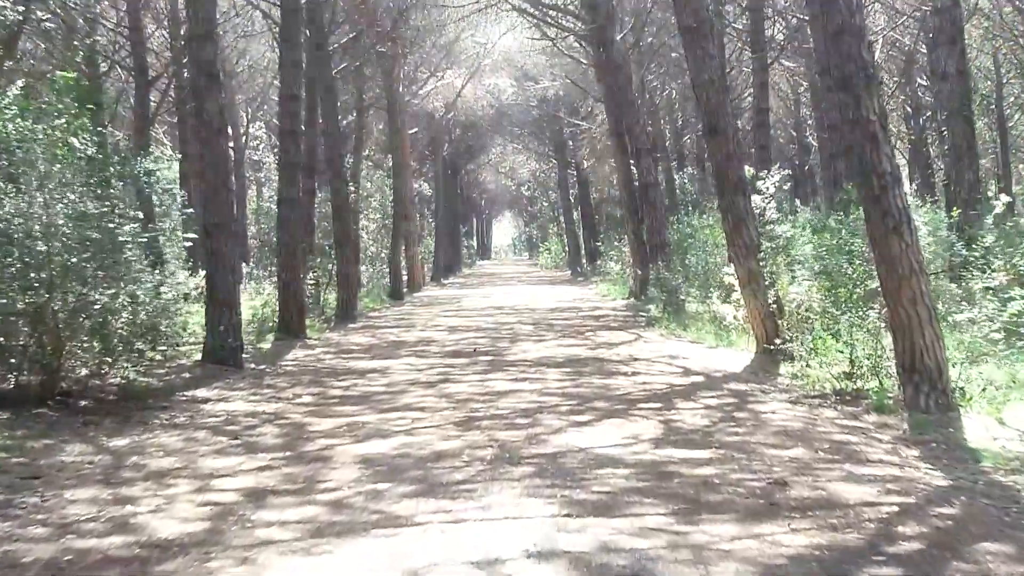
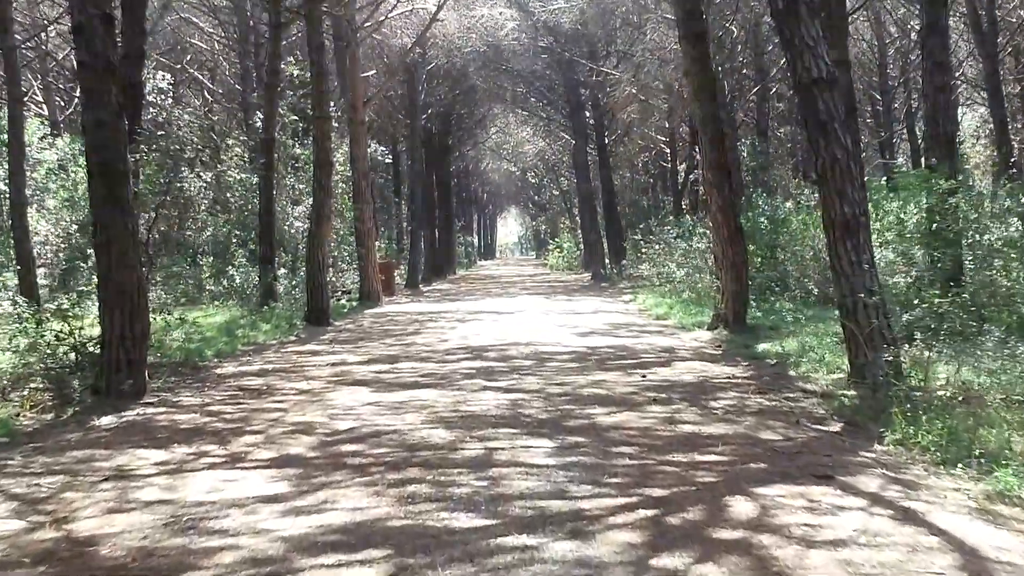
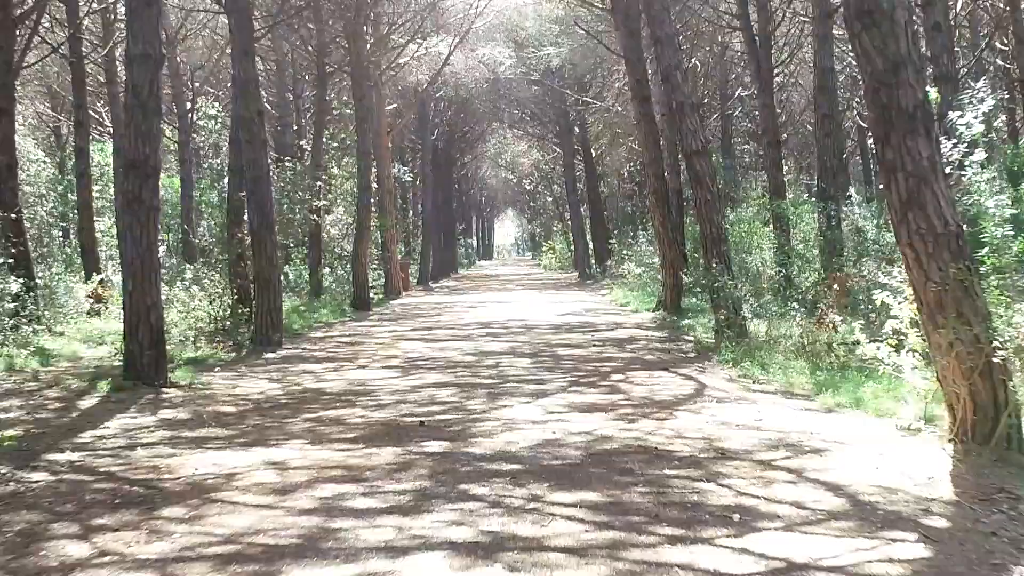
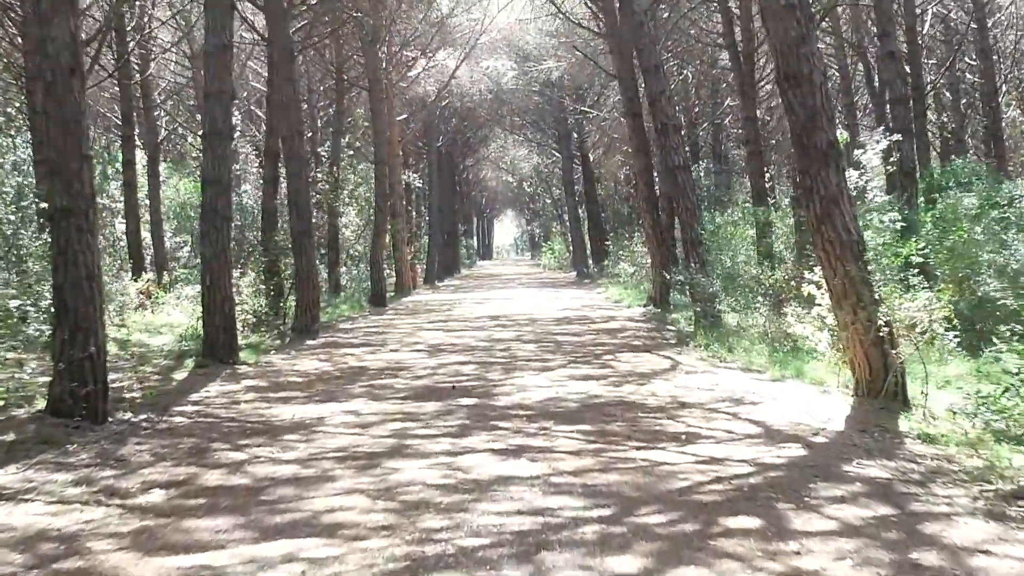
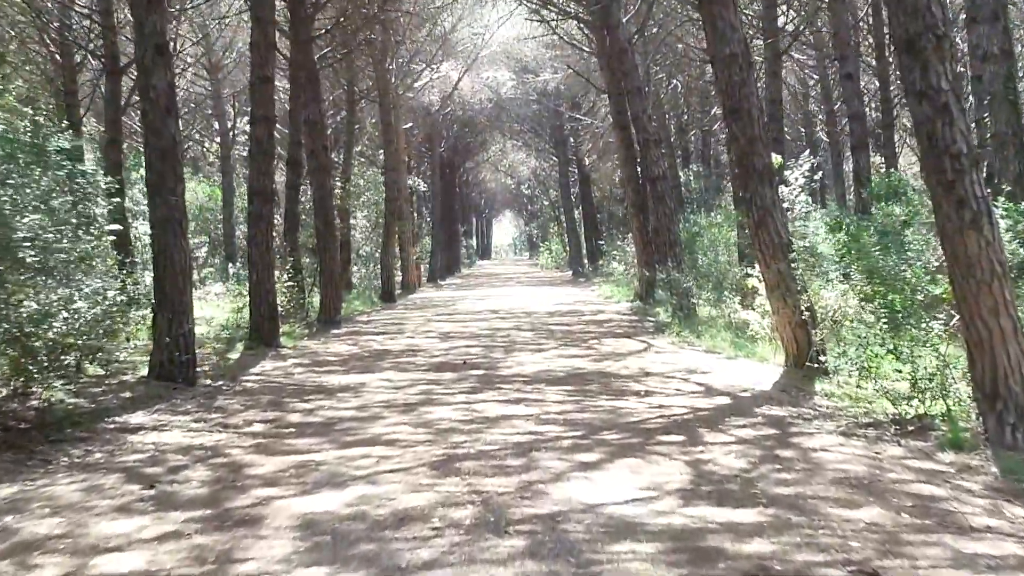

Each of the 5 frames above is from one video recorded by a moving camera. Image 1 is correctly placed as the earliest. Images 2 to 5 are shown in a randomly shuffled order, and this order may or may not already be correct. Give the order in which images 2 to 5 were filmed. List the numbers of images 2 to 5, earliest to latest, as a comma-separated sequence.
5, 4, 3, 2
